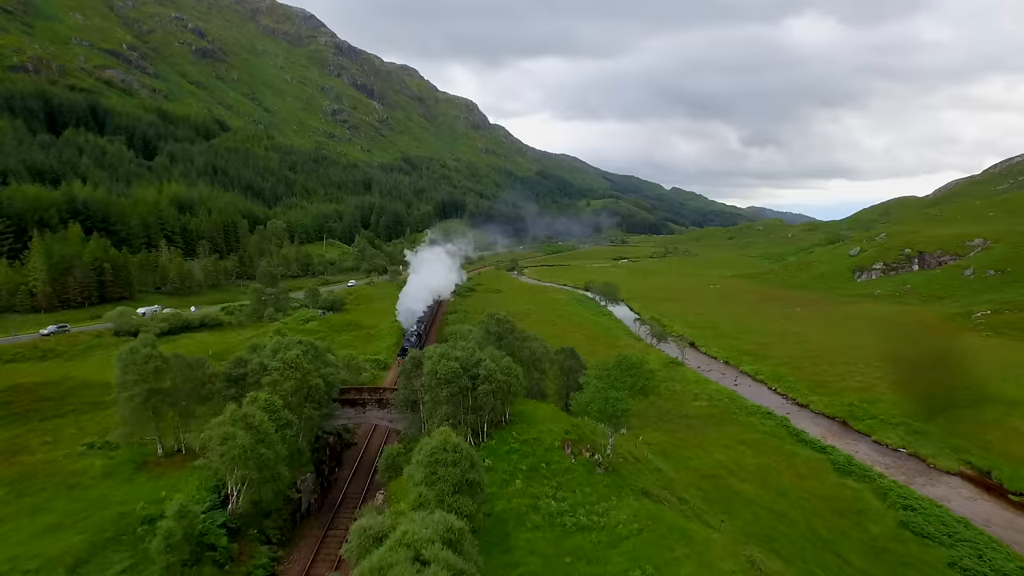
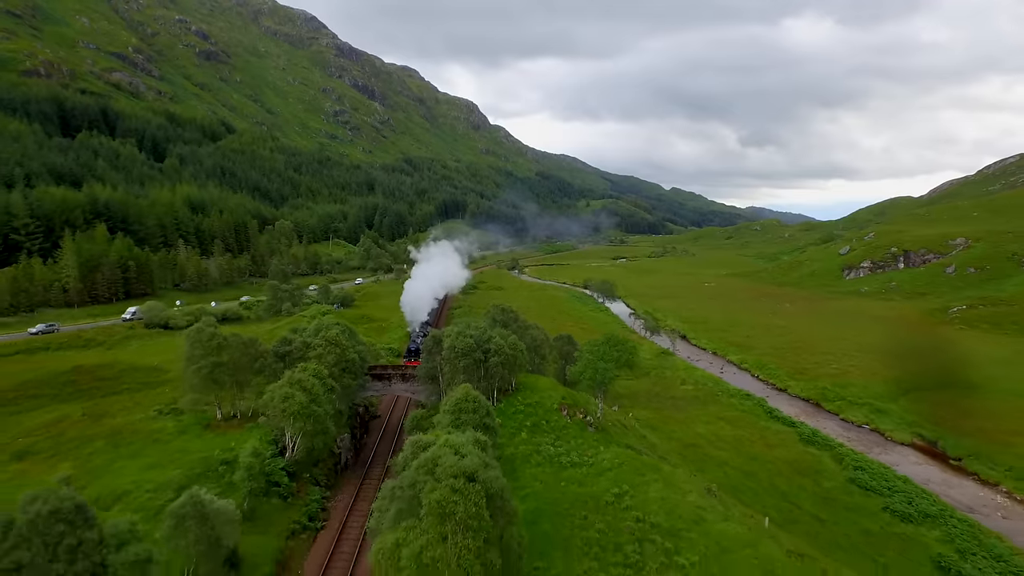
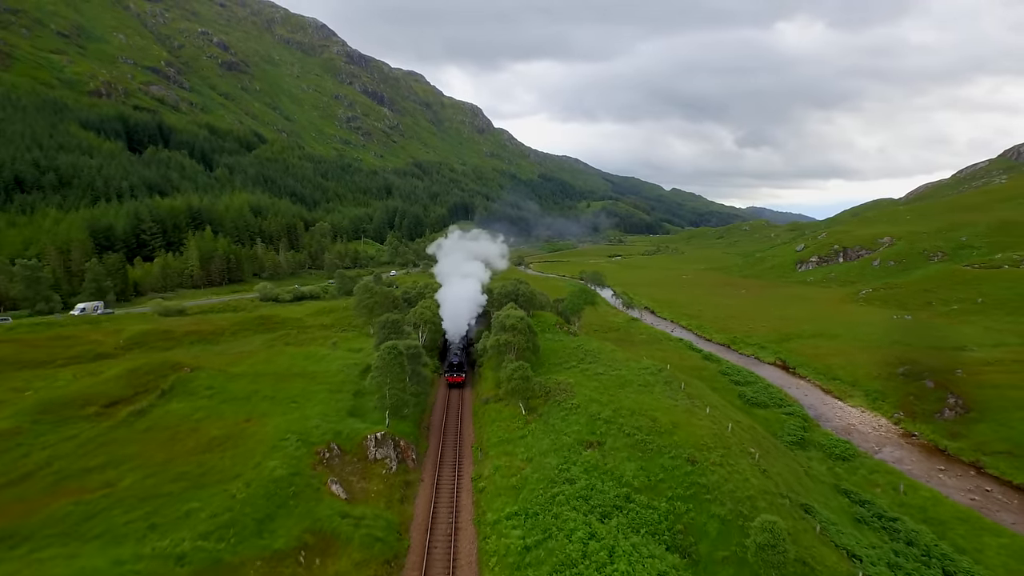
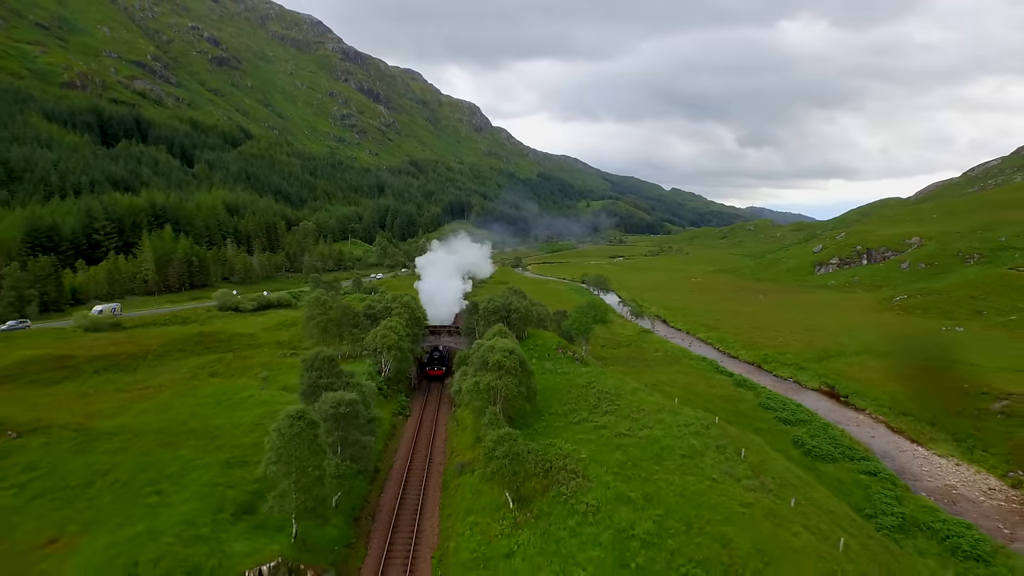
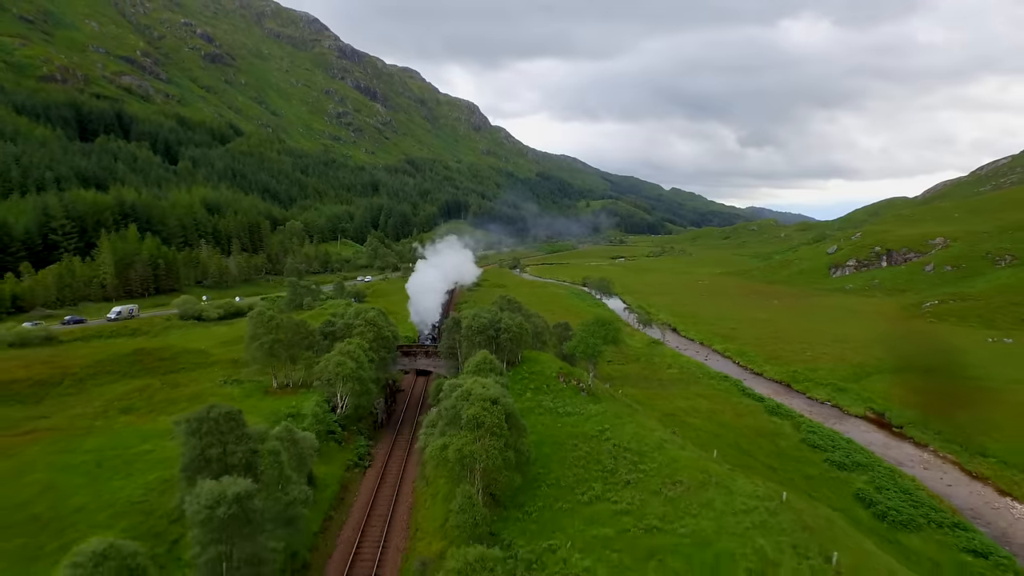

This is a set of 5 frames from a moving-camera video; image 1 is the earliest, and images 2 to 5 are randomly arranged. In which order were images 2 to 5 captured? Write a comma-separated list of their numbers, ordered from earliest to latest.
2, 5, 4, 3
